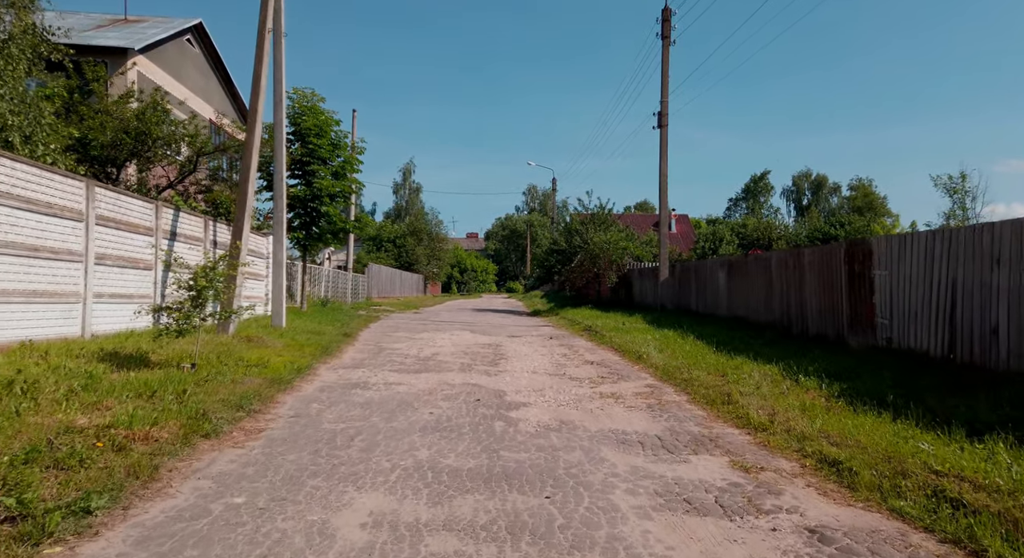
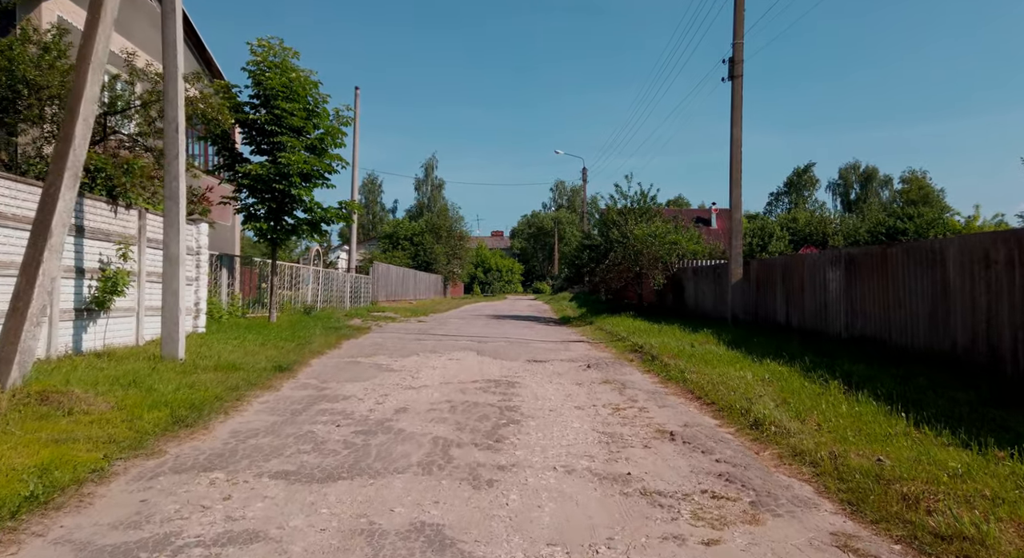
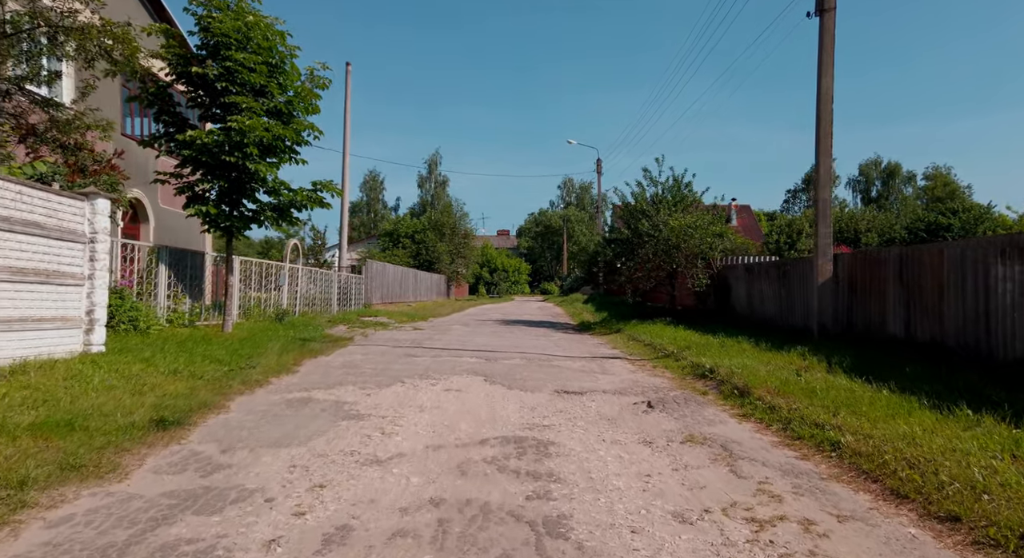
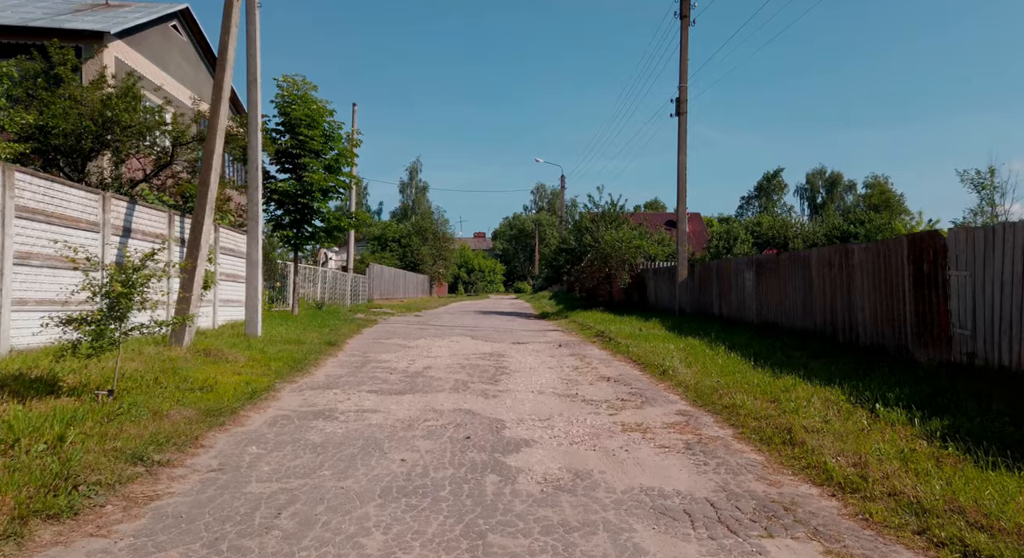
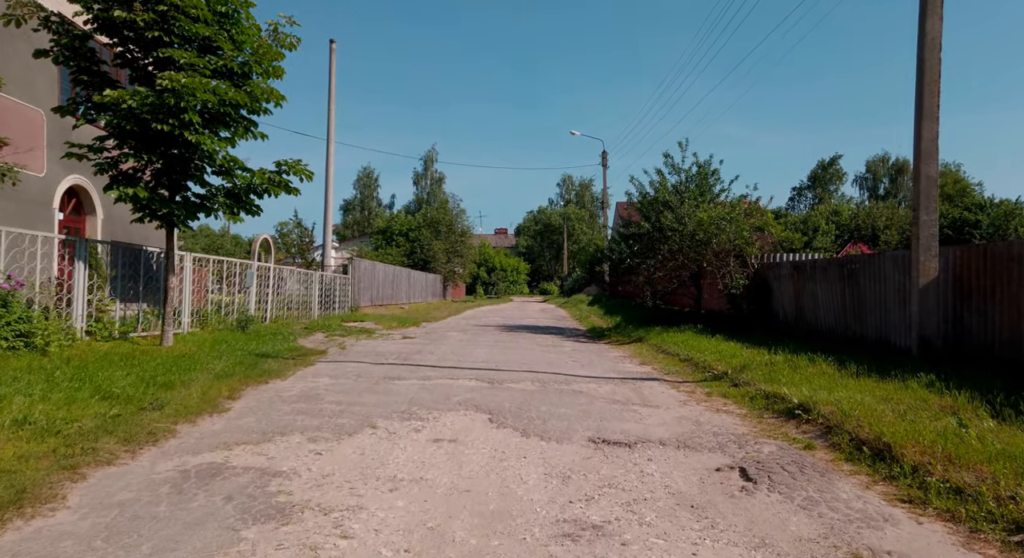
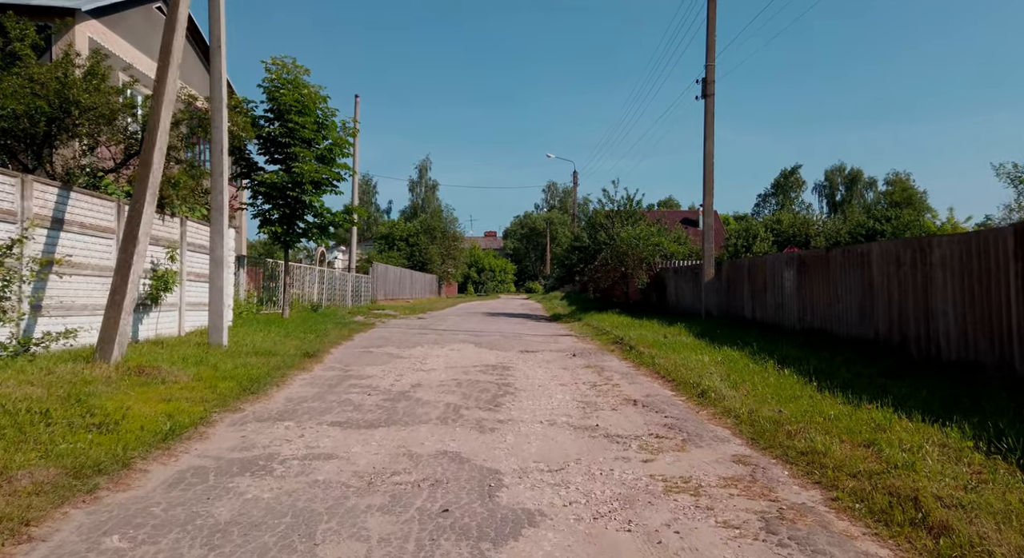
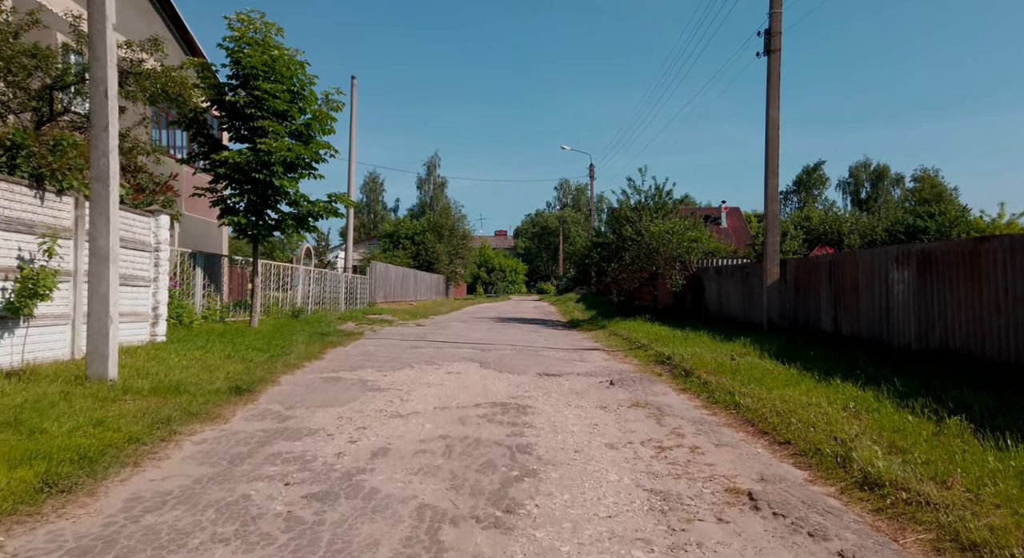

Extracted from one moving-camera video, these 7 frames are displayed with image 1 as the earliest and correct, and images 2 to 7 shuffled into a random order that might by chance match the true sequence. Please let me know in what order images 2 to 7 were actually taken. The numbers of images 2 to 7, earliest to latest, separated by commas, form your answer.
4, 6, 2, 7, 3, 5
